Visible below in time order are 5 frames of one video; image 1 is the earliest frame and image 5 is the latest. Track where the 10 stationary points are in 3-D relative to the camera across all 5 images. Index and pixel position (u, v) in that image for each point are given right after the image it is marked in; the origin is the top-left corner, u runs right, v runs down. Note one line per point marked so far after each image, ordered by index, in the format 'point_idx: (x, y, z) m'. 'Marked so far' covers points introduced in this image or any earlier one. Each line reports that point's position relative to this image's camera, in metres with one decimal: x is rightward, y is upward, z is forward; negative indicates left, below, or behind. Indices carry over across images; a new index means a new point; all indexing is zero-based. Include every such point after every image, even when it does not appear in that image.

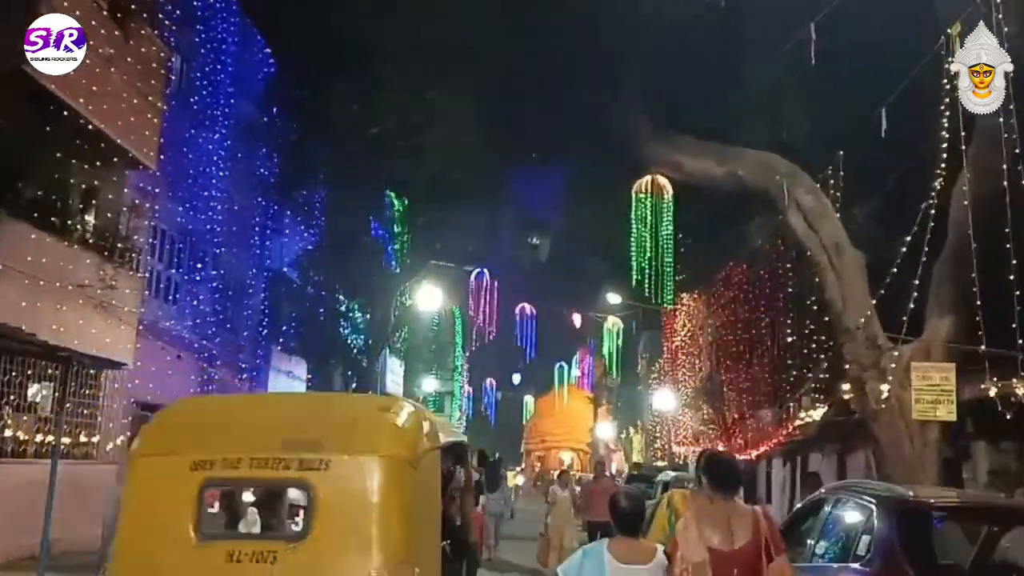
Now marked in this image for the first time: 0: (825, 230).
0: (+4.9, +0.9, +15.2) m
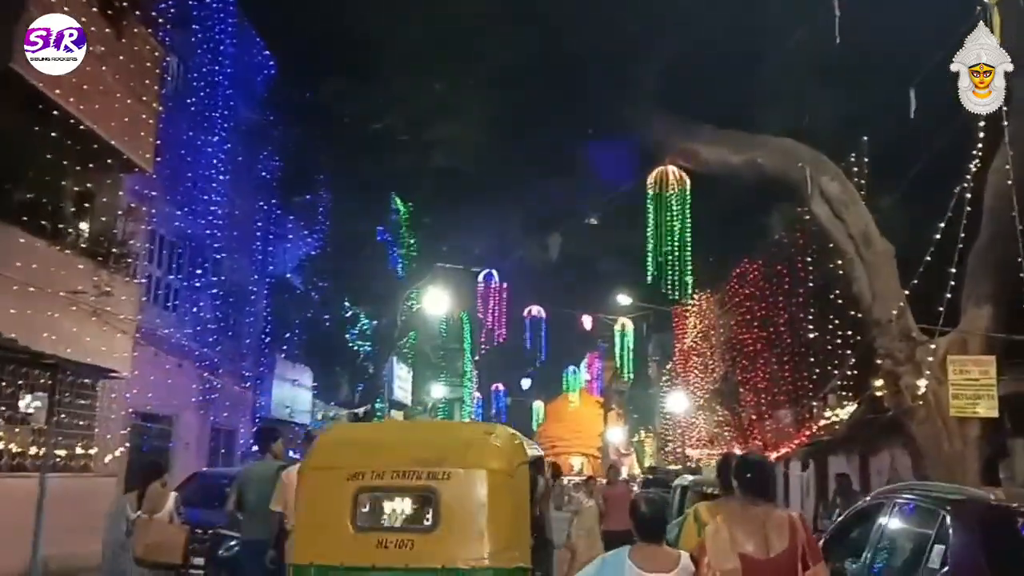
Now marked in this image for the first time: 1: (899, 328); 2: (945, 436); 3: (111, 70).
0: (+5.1, +1.0, +14.4) m
1: (+5.4, -0.6, +13.5) m
2: (+5.8, -2.0, +13.0) m
3: (-8.0, +4.4, +19.4) m
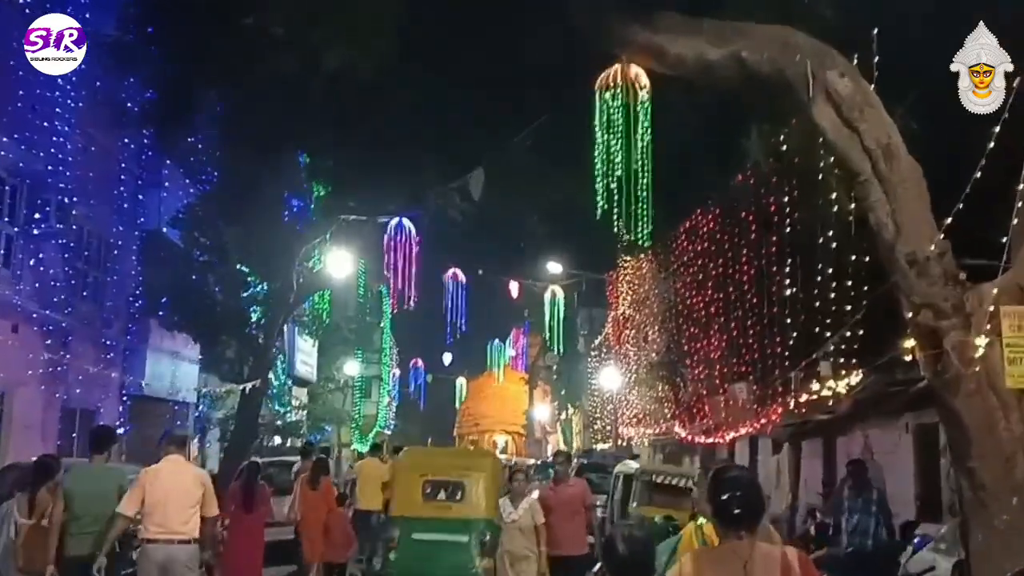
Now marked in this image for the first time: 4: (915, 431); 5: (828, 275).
0: (+4.0, +1.8, +10.8) m
1: (+4.4, +0.2, +10.0) m
2: (+4.8, -1.2, +9.5) m
3: (-9.4, +5.3, +14.6) m
4: (+6.8, -2.4, +16.3) m
5: (+4.4, +0.2, +13.5) m
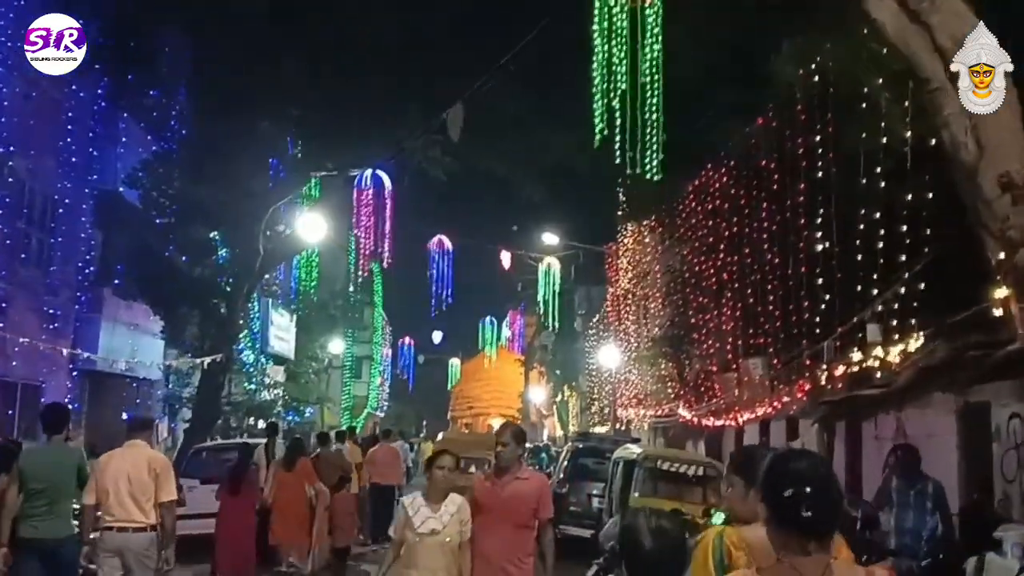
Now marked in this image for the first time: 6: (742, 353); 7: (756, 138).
0: (+3.8, +2.4, +8.5) m
1: (+4.2, +0.7, +7.6) m
2: (+4.6, -0.7, +7.2) m
3: (-9.6, +6.0, +12.2) m
4: (+6.5, -1.8, +14.0) m
5: (+4.2, +0.8, +11.1) m
6: (+4.2, -1.2, +18.0) m
7: (+4.1, +2.5, +16.4) m
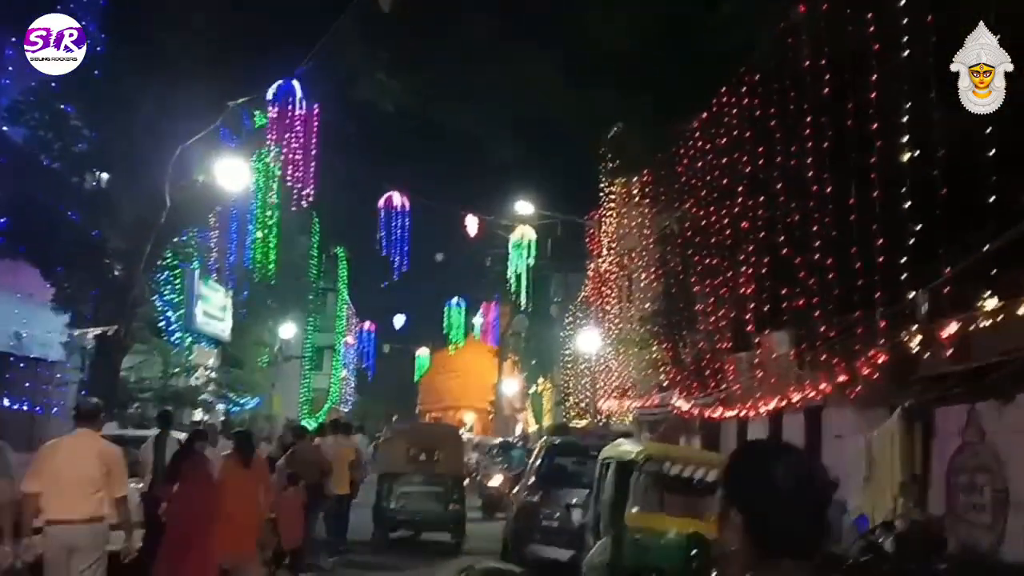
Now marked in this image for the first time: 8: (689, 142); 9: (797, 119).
0: (+3.4, +3.0, +4.4) m
1: (+3.8, +1.4, +3.6) m
2: (+4.3, -0.1, +3.2) m
3: (-10.0, +6.8, +7.8) m
4: (+6.0, -1.1, +10.0) m
5: (+3.8, +1.4, +7.1) m
6: (+3.6, -0.5, +14.0) m
7: (+3.6, +3.2, +12.3) m
8: (+3.4, +2.7, +18.3) m
9: (+3.6, +2.1, +12.8) m
